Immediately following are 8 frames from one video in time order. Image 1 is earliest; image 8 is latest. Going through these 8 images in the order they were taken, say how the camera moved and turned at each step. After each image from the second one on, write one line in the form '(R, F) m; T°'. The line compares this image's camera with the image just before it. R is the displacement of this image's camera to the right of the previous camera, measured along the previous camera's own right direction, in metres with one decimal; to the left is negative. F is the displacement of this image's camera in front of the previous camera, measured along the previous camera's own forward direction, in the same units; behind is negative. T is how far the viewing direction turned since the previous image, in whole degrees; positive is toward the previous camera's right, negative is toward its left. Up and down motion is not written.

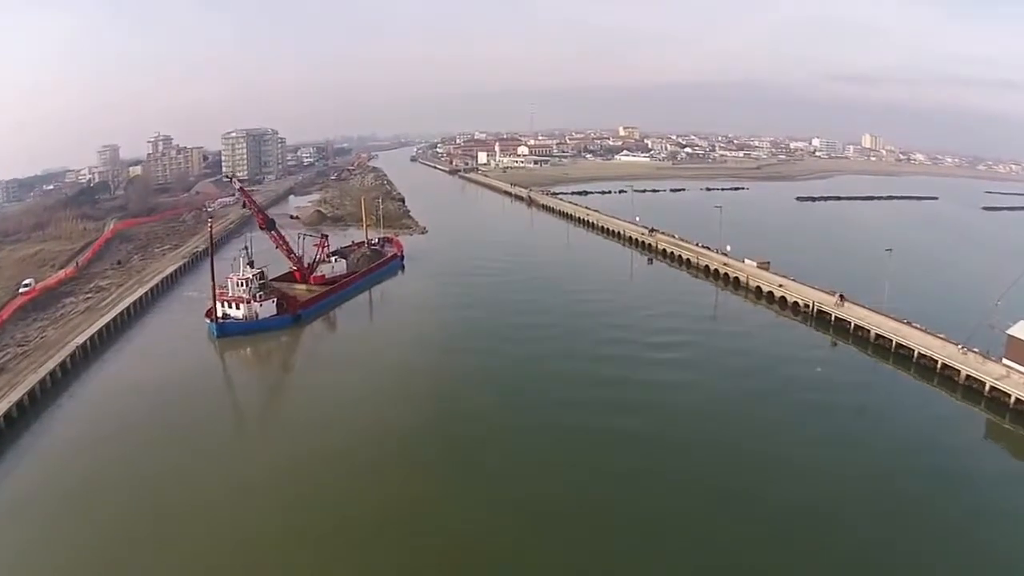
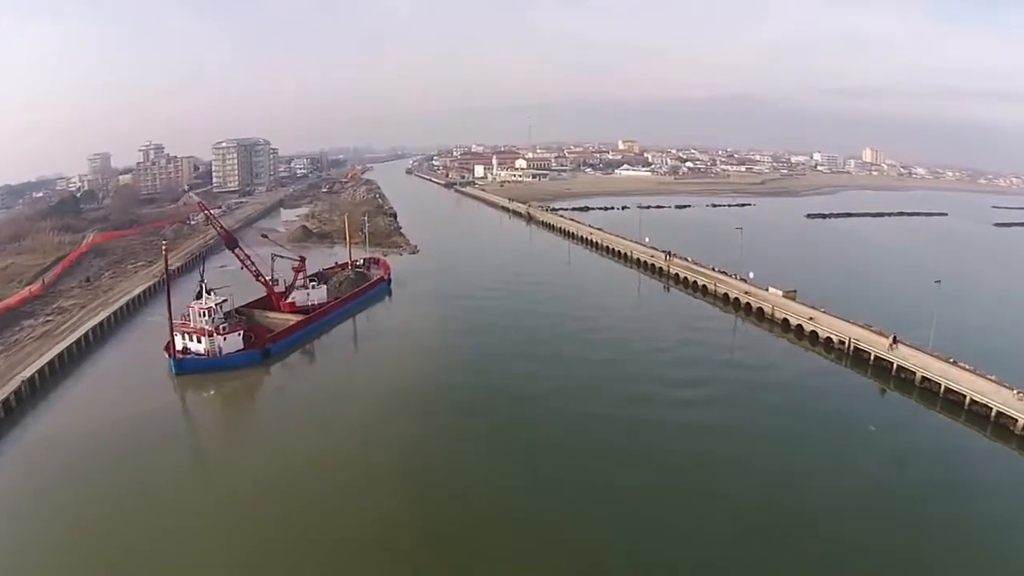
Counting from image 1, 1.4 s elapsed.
(-0.1, +1.6) m; 0°
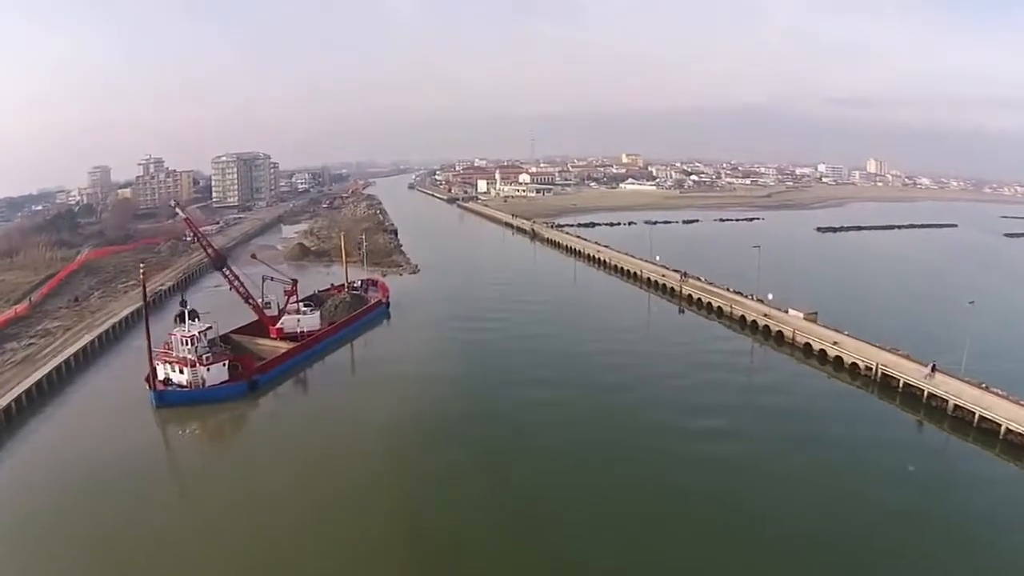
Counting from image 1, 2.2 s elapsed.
(0.0, +0.8) m; 0°
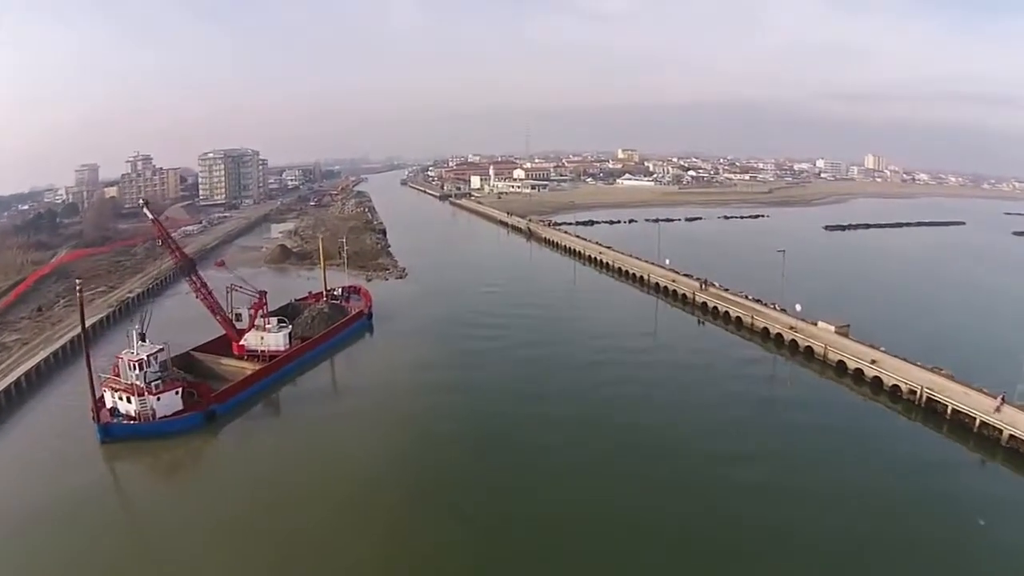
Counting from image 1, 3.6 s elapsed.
(0.0, +1.5) m; +1°
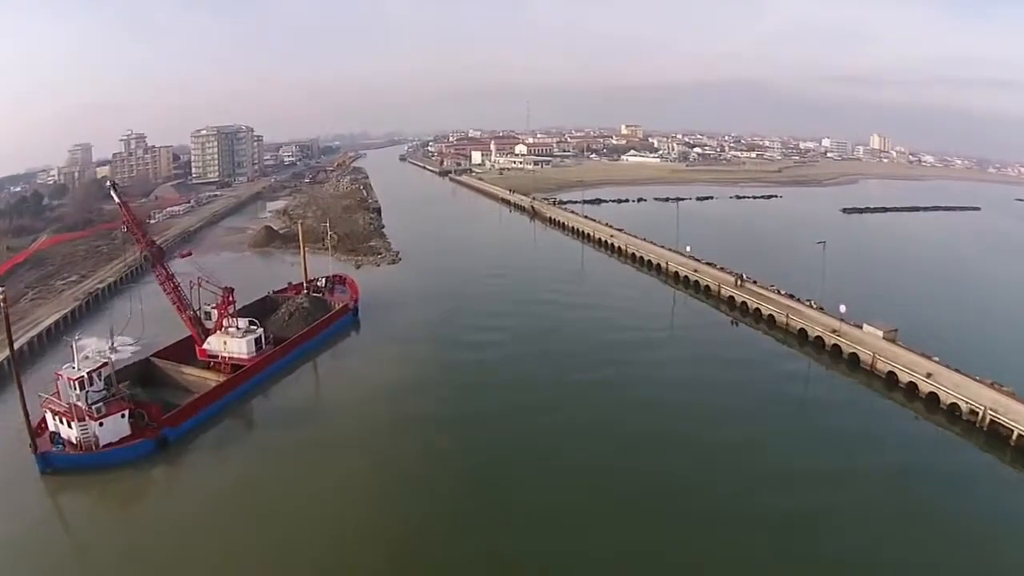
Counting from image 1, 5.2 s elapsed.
(-0.1, +1.5) m; 0°
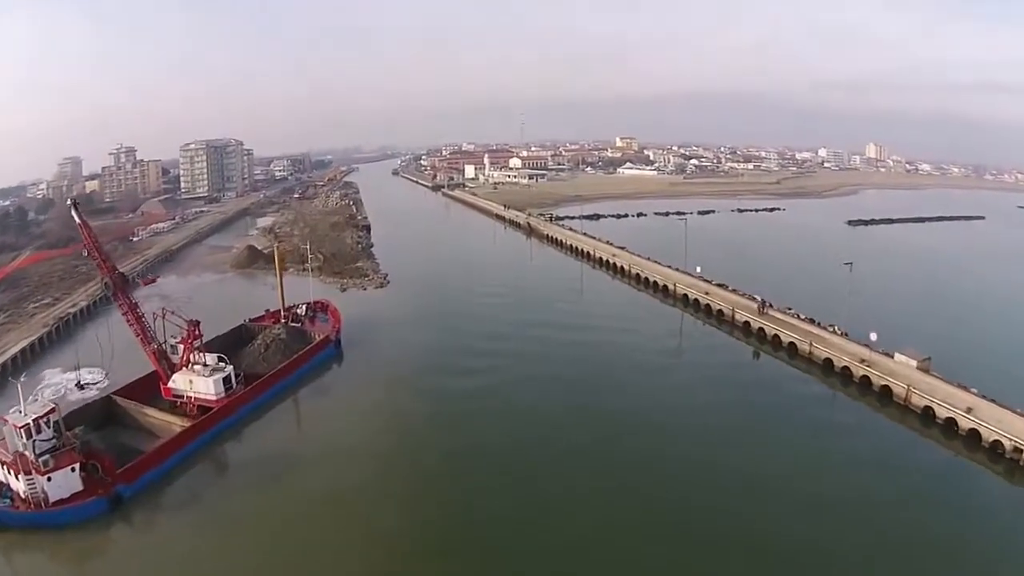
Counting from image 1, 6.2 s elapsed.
(0.0, +1.0) m; 0°
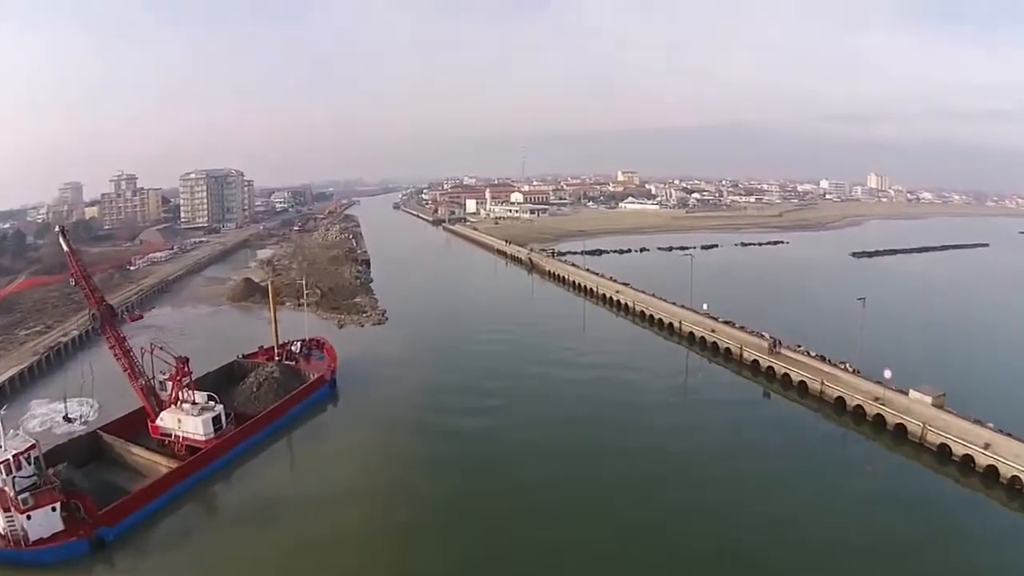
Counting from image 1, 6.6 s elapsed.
(+0.1, +0.2) m; 0°
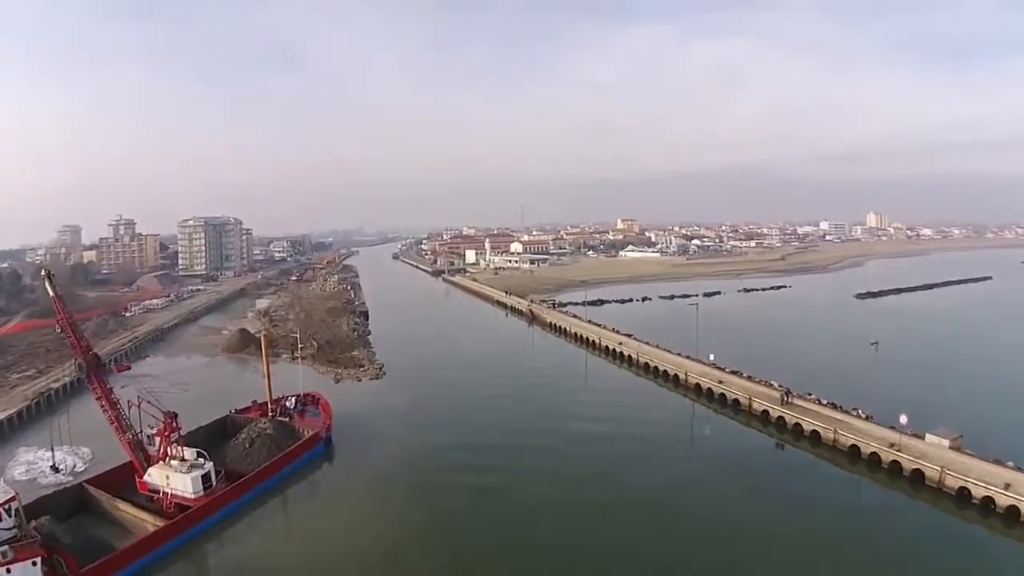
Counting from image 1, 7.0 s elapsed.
(+0.1, +0.3) m; 0°
